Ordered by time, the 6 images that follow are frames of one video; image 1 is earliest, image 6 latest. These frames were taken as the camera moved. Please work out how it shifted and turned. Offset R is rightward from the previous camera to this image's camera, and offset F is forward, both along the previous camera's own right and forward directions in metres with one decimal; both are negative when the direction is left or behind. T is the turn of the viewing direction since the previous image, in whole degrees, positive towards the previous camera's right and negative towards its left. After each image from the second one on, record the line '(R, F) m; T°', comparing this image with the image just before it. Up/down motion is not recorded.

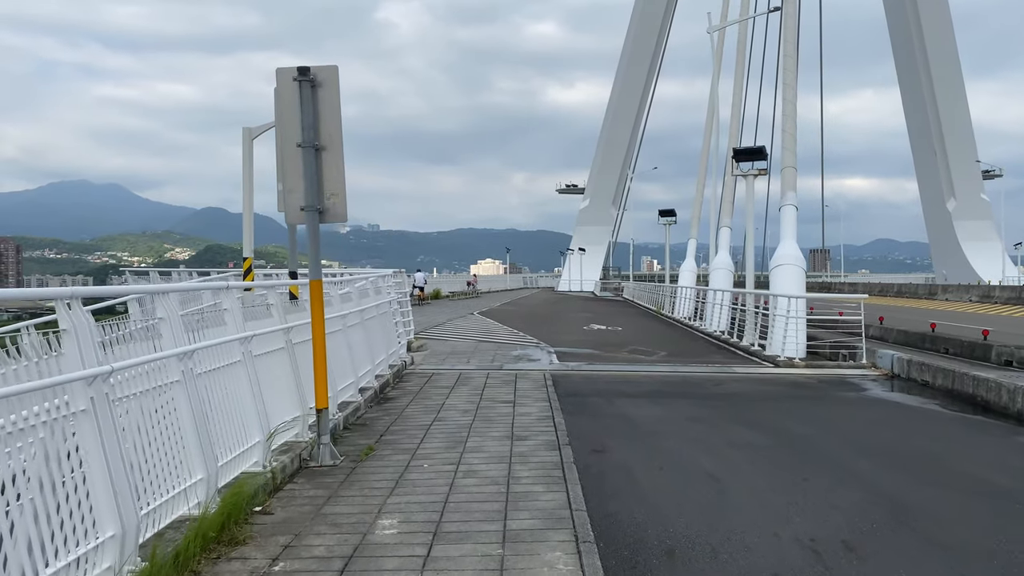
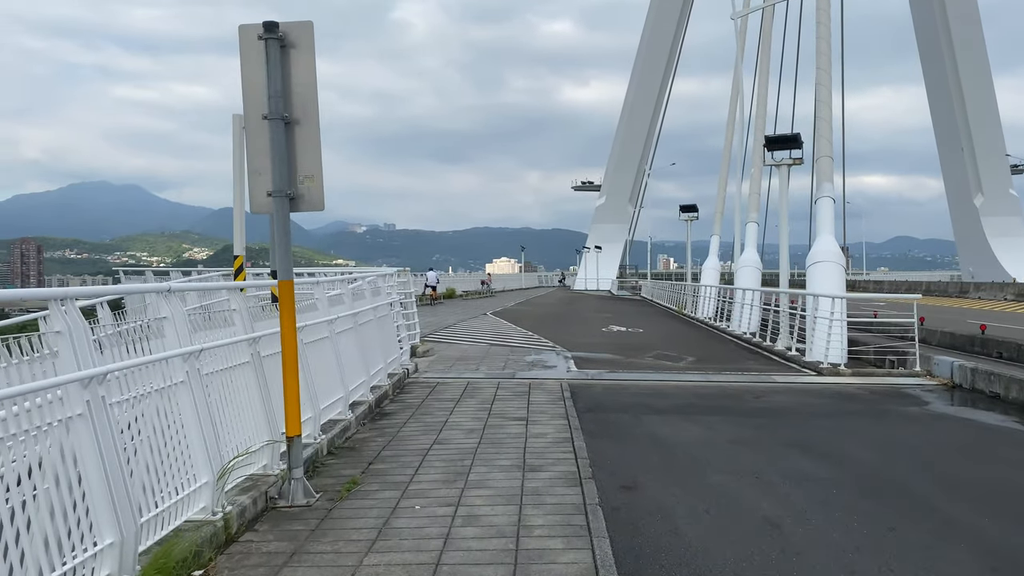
(0.0, +1.2) m; -1°
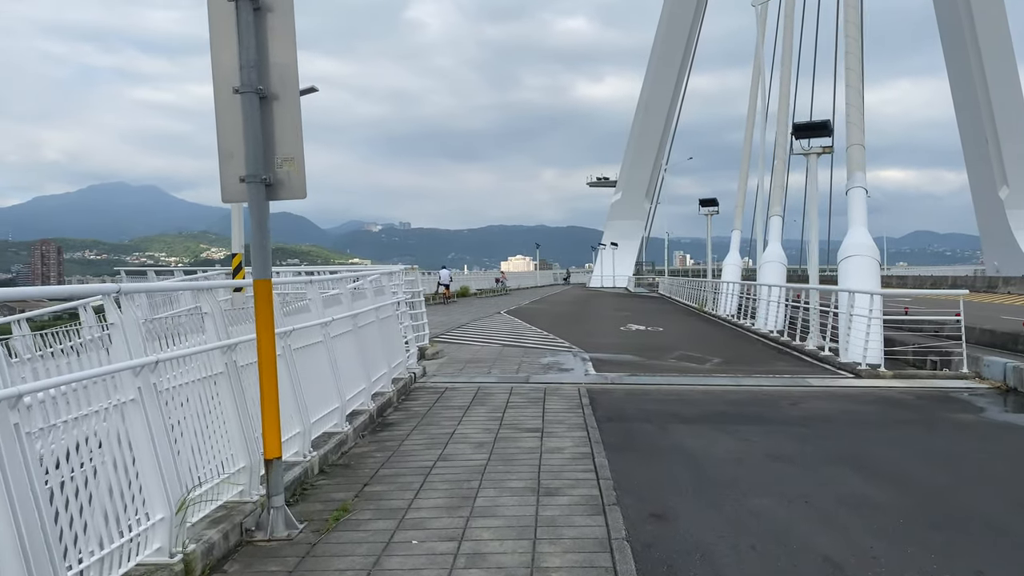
(0.0, +0.8) m; -1°
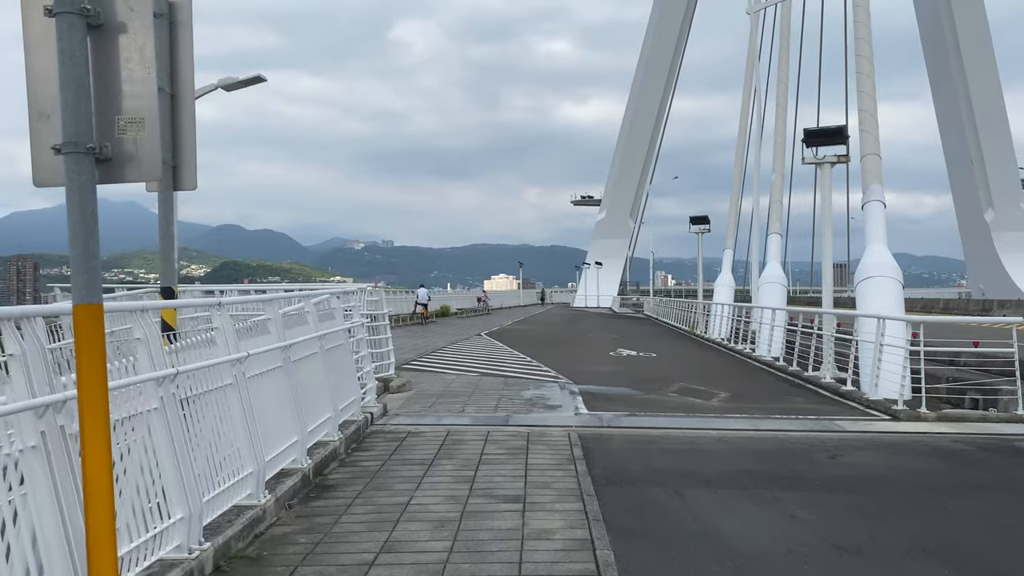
(+0.1, +1.7) m; +1°
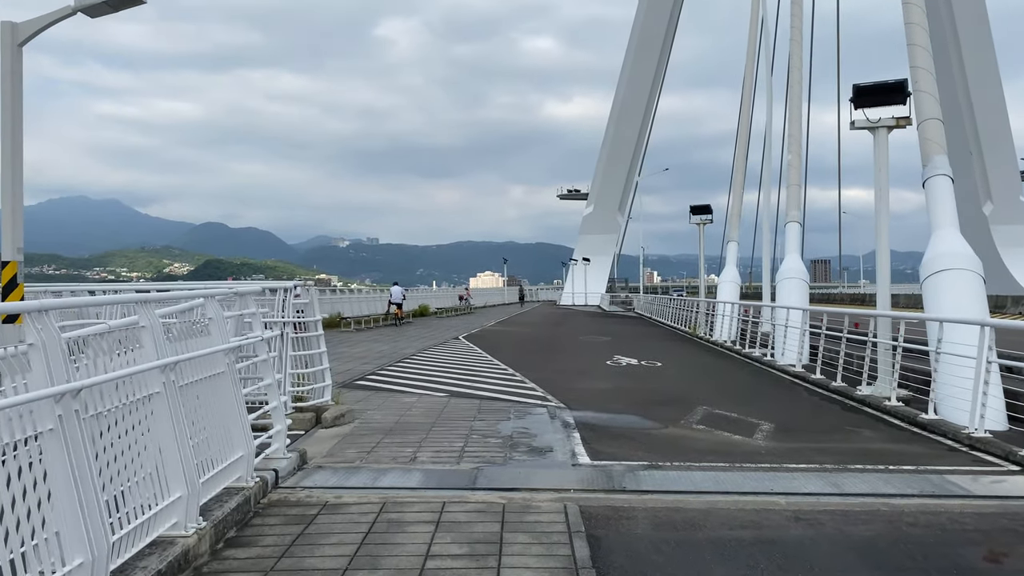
(+0.1, +2.9) m; +1°
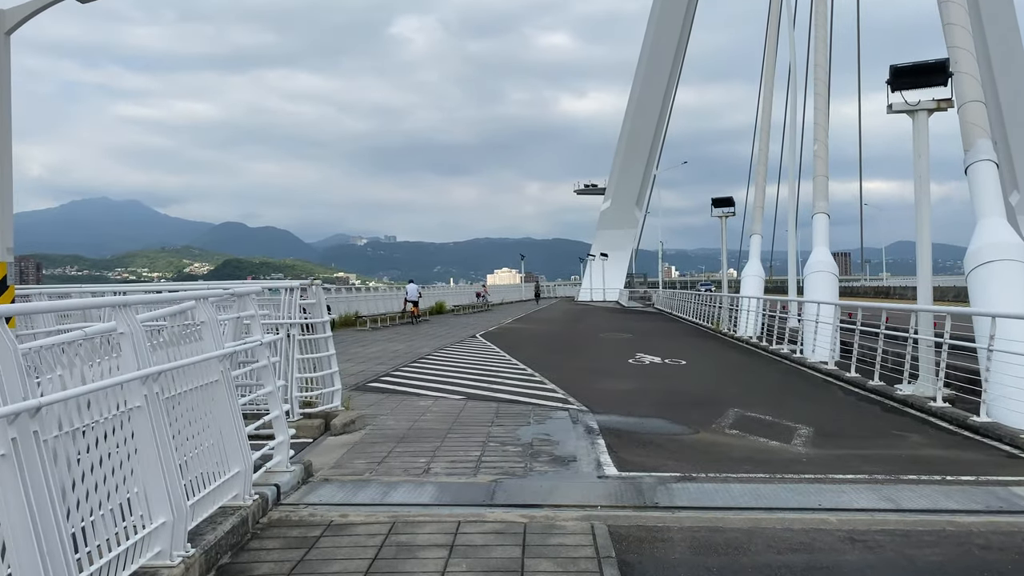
(0.0, +0.5) m; -1°
